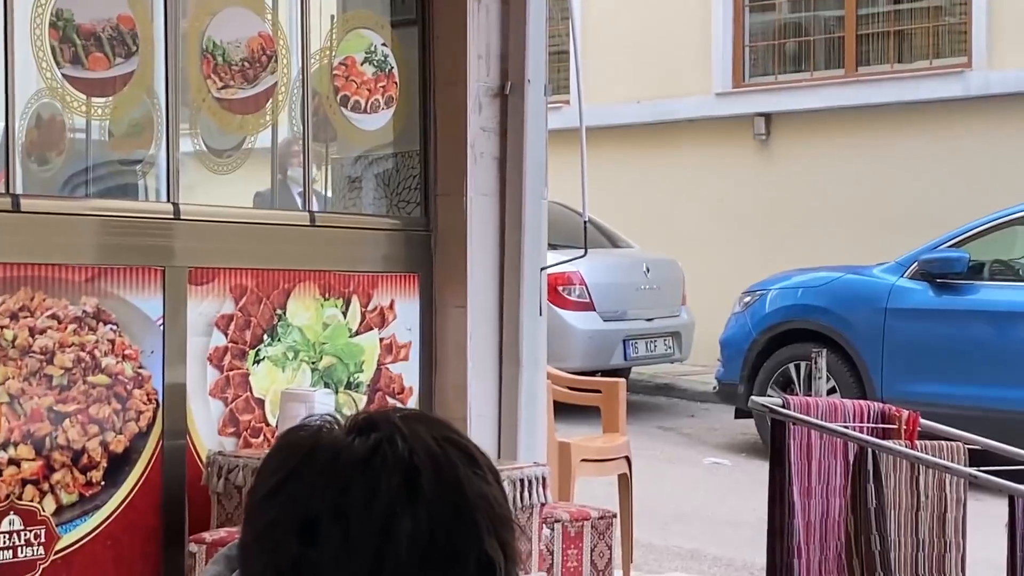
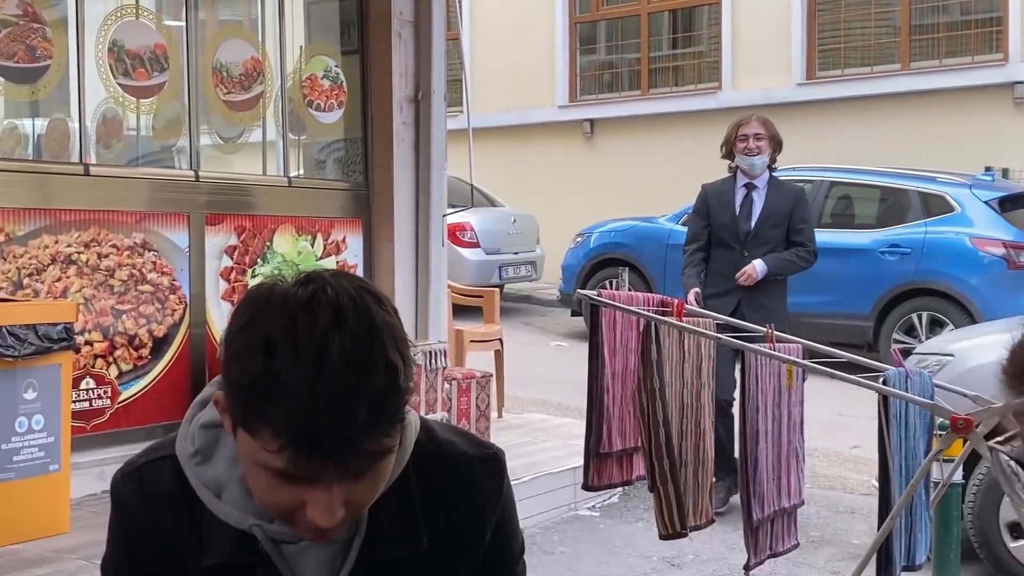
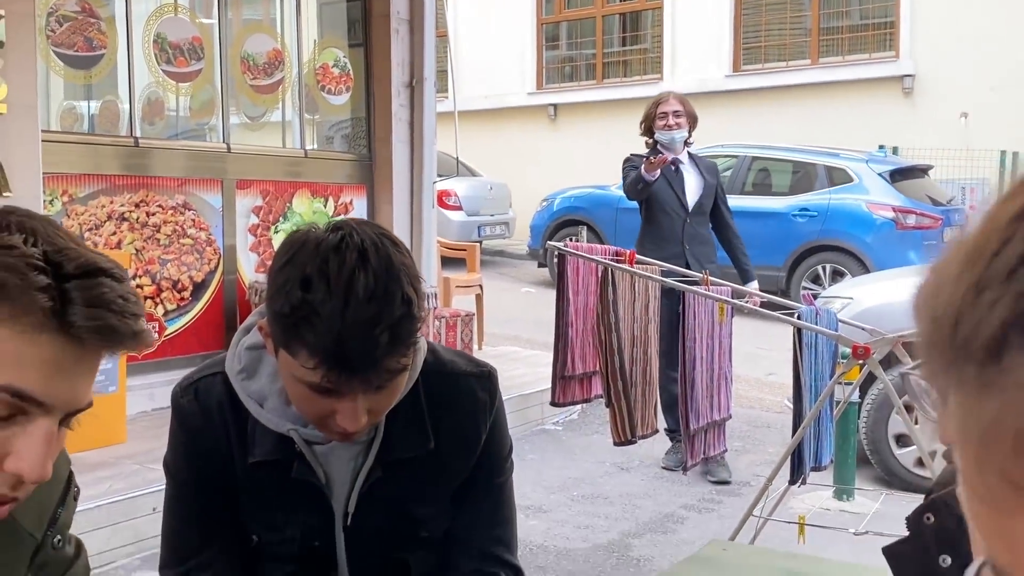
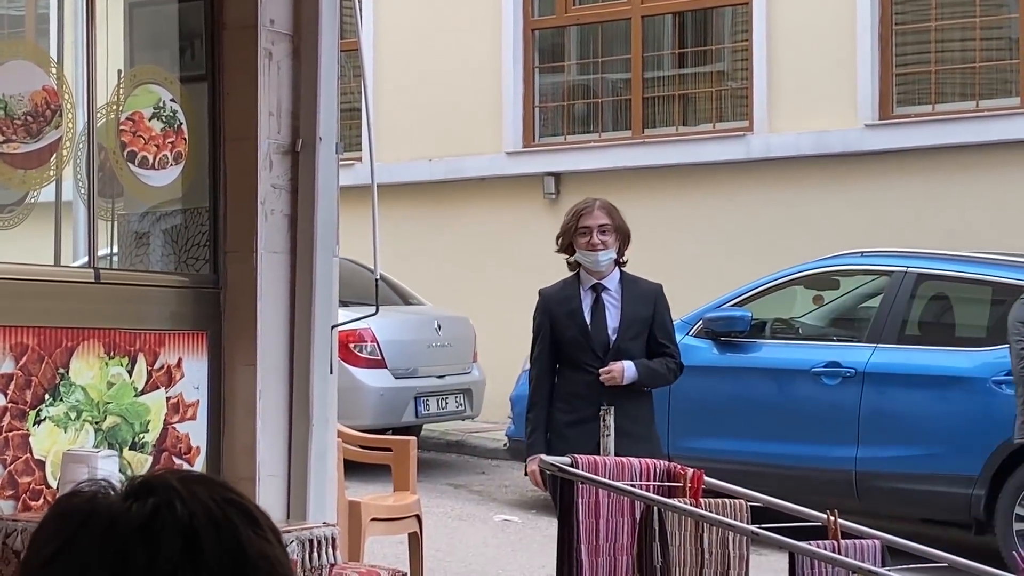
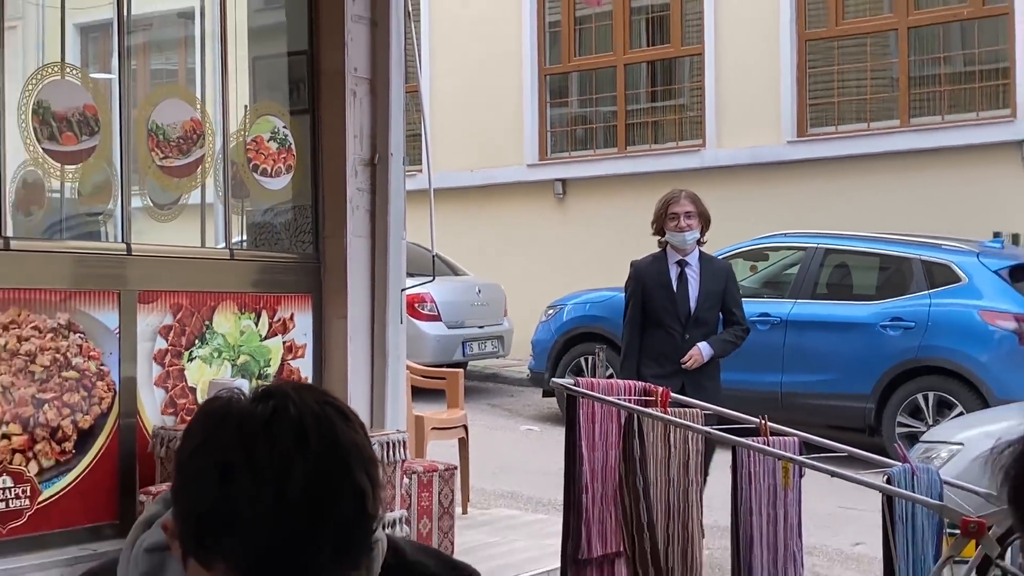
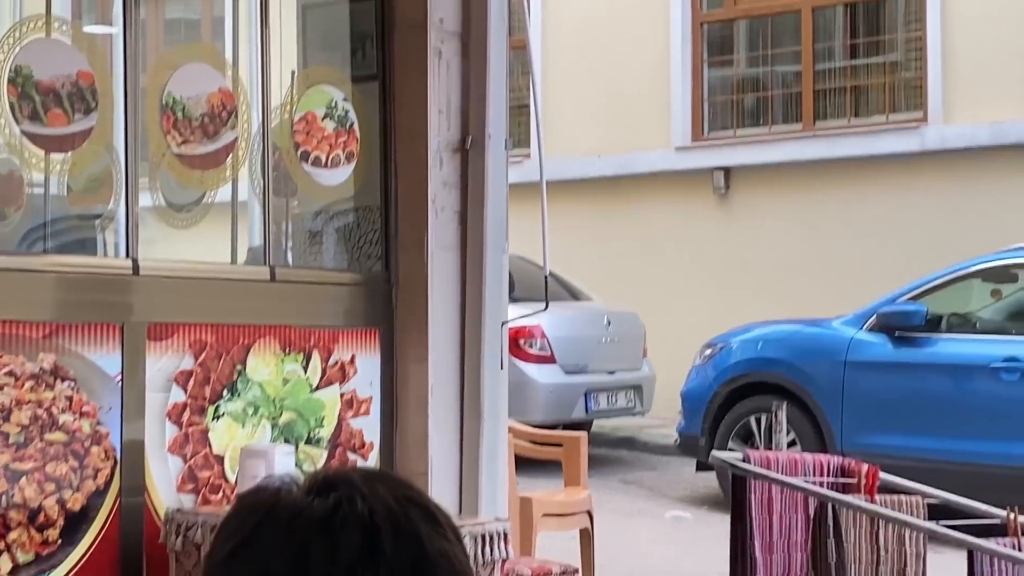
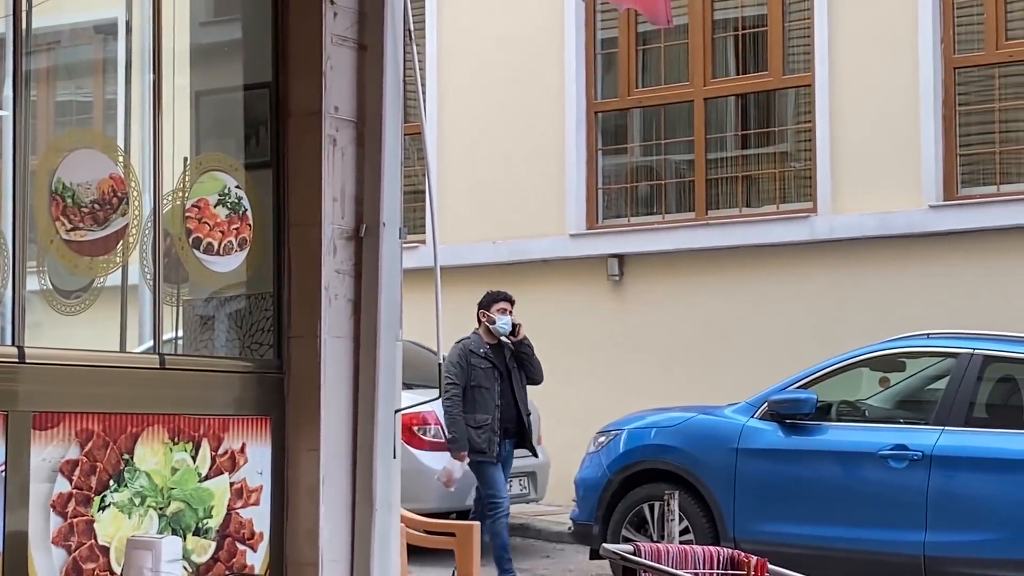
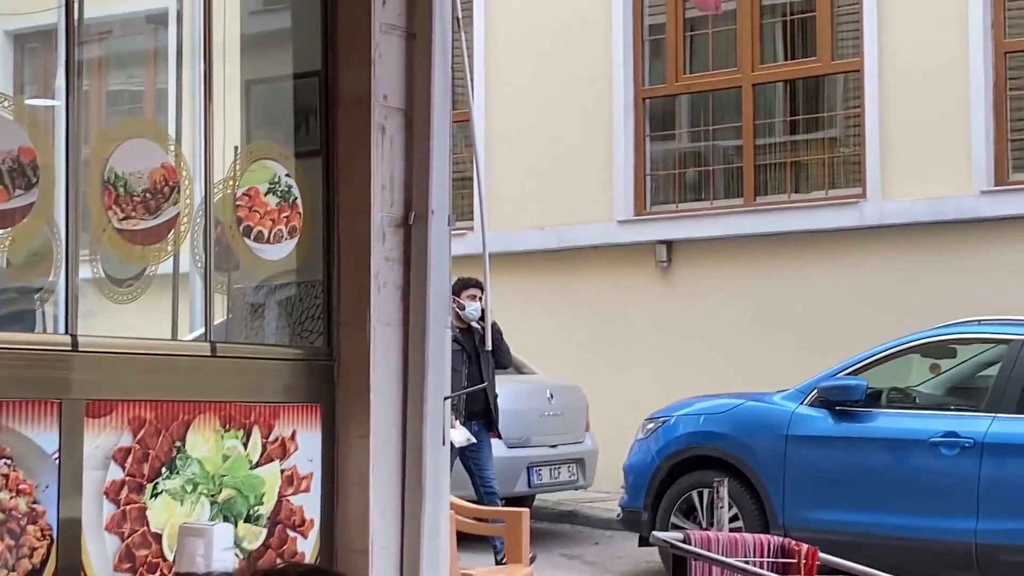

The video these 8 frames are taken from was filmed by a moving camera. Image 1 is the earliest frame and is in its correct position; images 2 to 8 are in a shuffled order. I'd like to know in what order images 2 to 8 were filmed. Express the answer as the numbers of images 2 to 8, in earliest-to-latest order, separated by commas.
6, 8, 7, 4, 5, 2, 3
